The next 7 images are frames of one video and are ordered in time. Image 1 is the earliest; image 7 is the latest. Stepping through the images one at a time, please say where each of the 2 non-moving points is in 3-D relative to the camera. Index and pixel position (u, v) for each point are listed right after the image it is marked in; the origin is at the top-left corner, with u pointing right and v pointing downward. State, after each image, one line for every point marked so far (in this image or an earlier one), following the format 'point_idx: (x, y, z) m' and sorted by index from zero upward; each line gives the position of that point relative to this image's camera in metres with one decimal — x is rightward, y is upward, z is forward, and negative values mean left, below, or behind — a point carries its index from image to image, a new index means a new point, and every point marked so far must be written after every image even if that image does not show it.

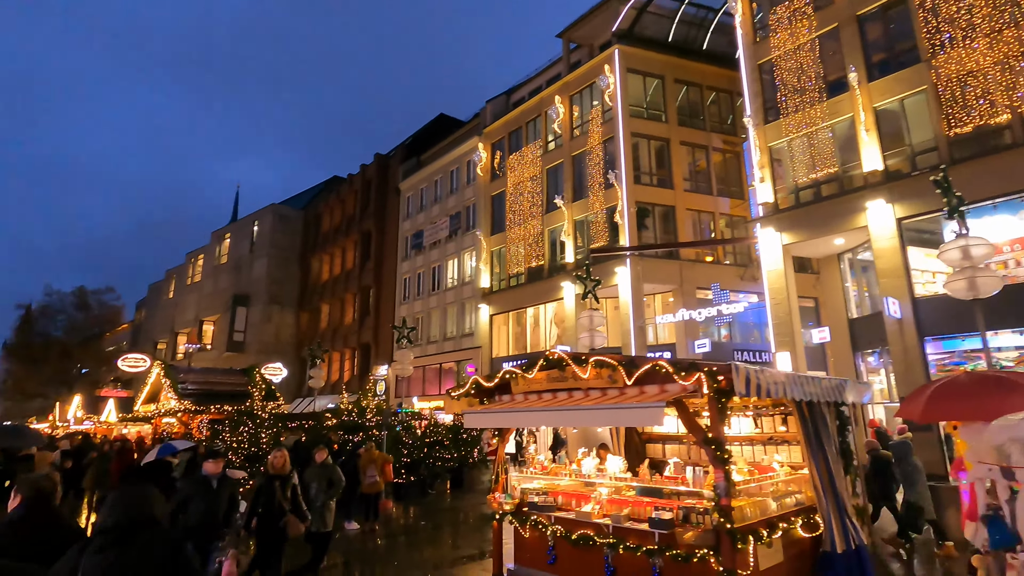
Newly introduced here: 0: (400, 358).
0: (-3.7, -2.3, +17.7) m
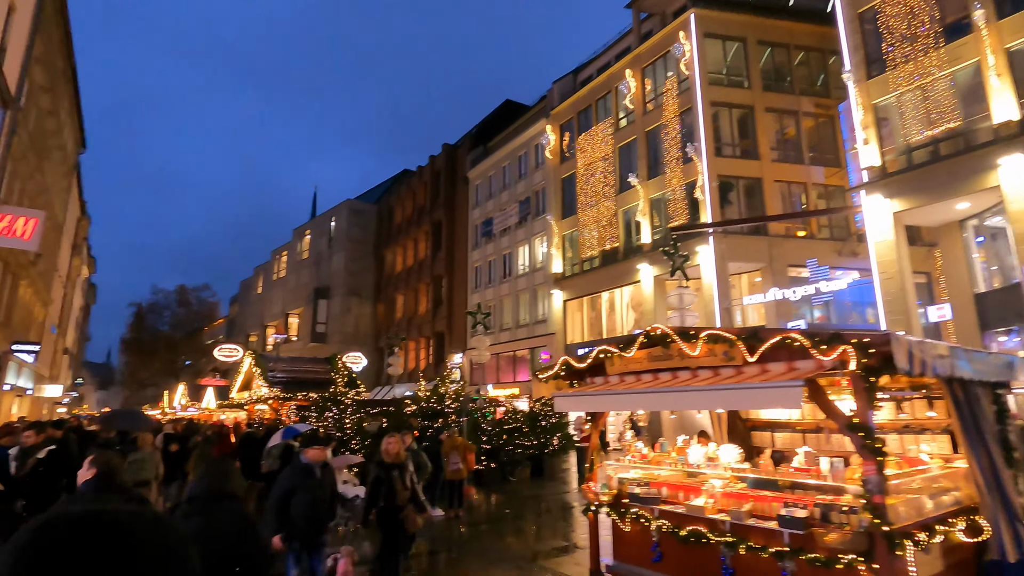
0: (-1.1, -1.9, +17.5) m
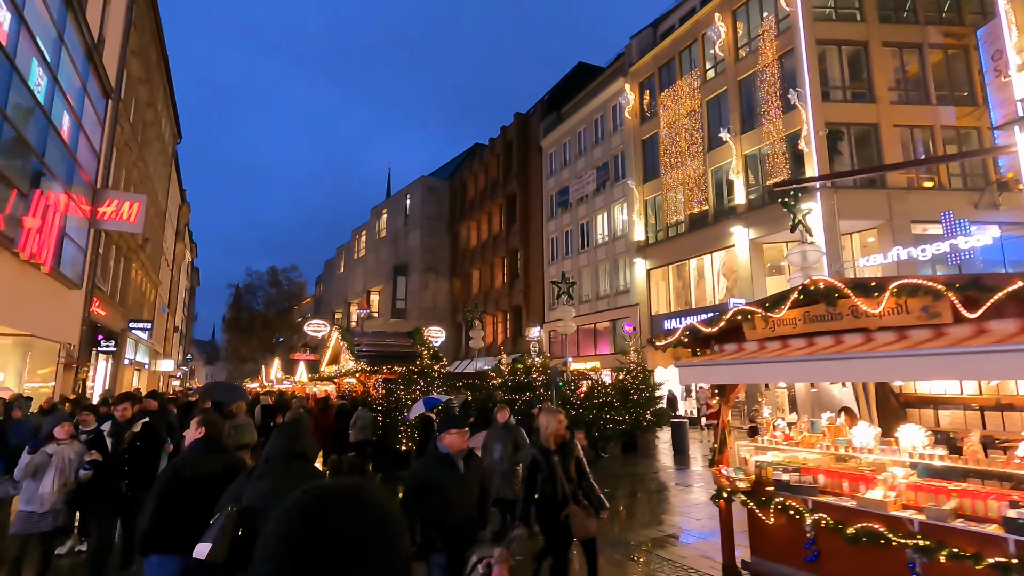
0: (+1.6, -0.9, +16.7) m
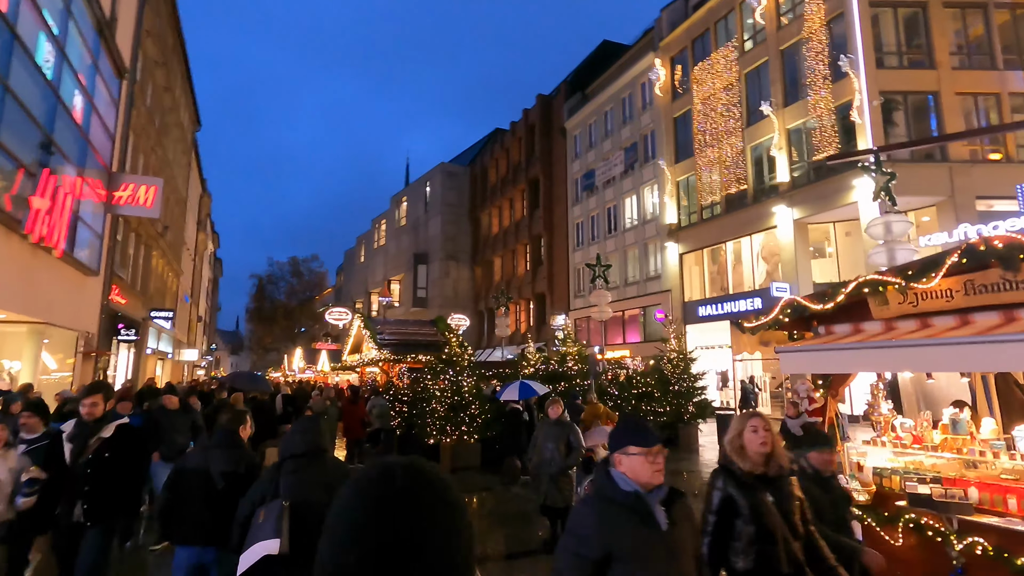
0: (+2.5, -0.4, +15.7) m
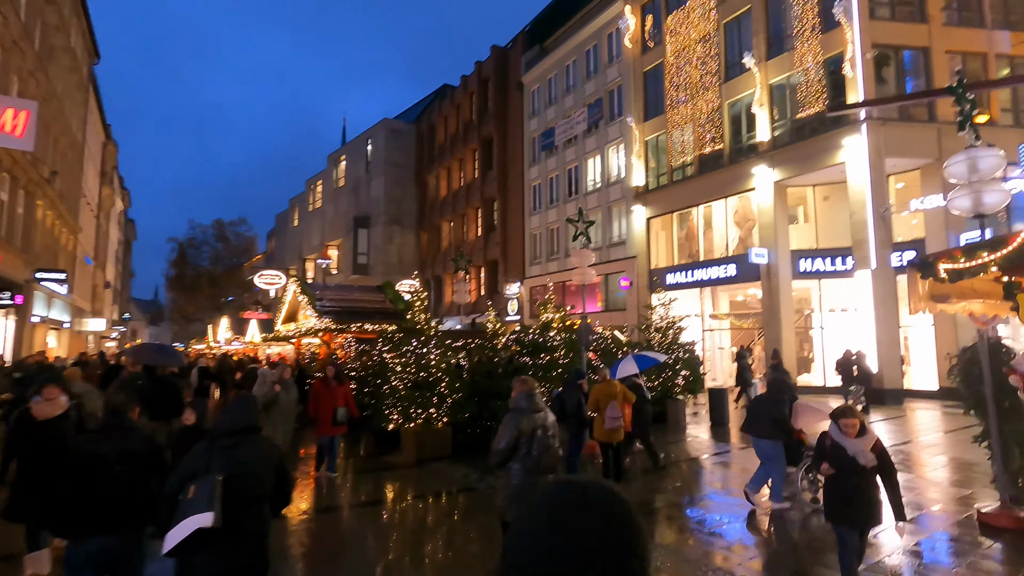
0: (+1.7, +0.7, +13.8) m
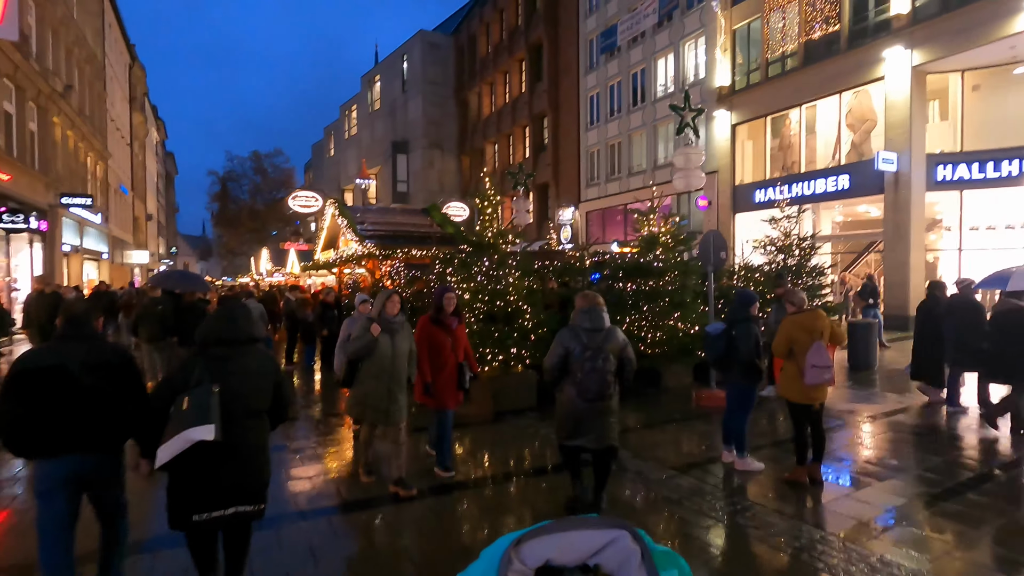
0: (+3.4, +2.5, +10.8) m
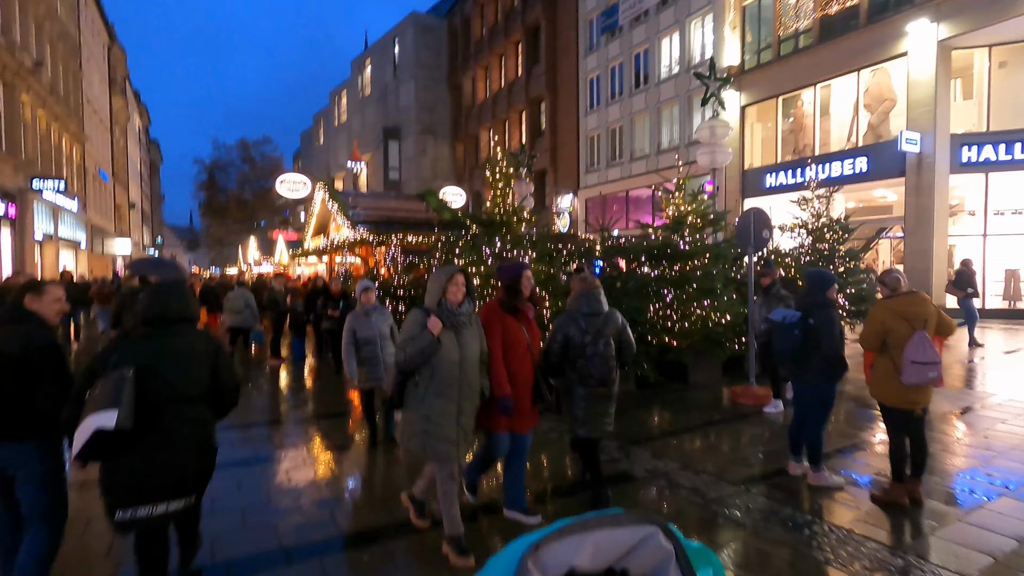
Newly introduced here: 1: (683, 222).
0: (+3.5, +2.8, +9.9) m
1: (+2.6, +1.0, +8.4) m
